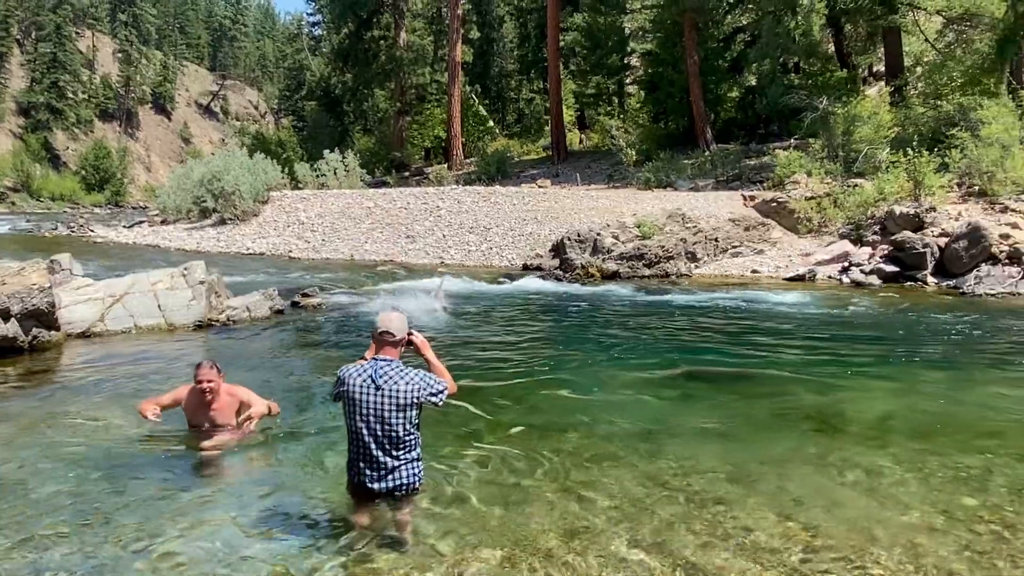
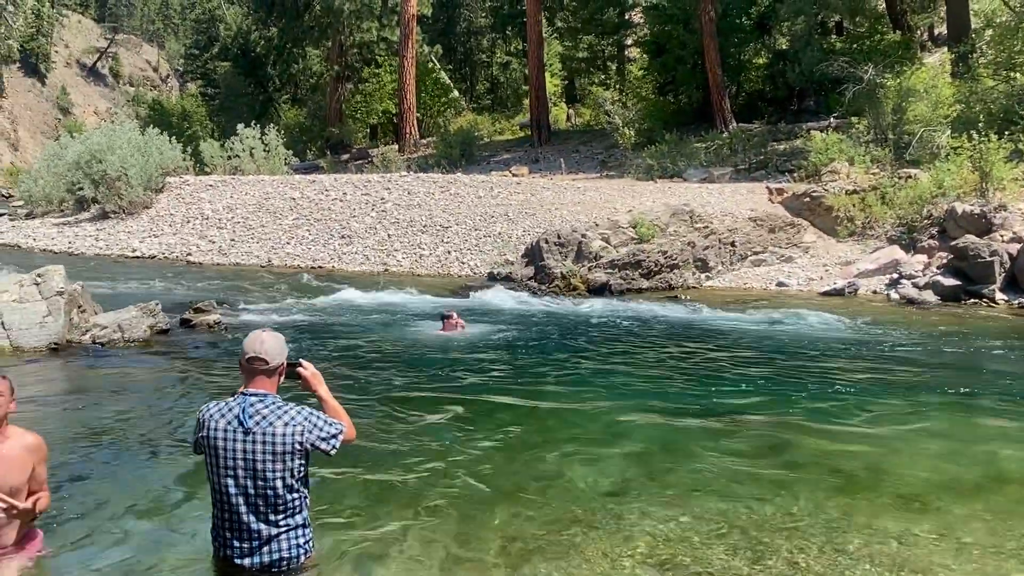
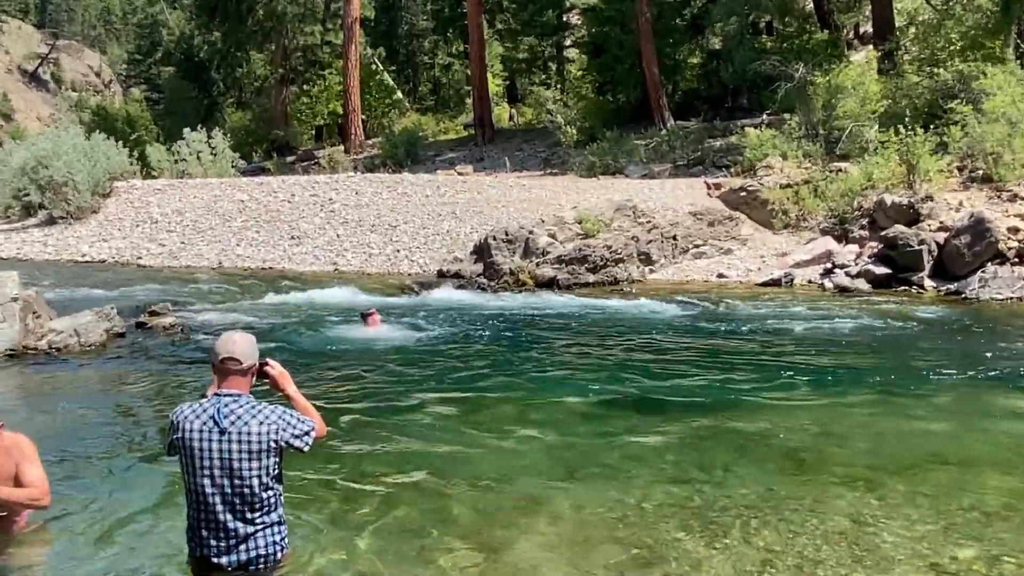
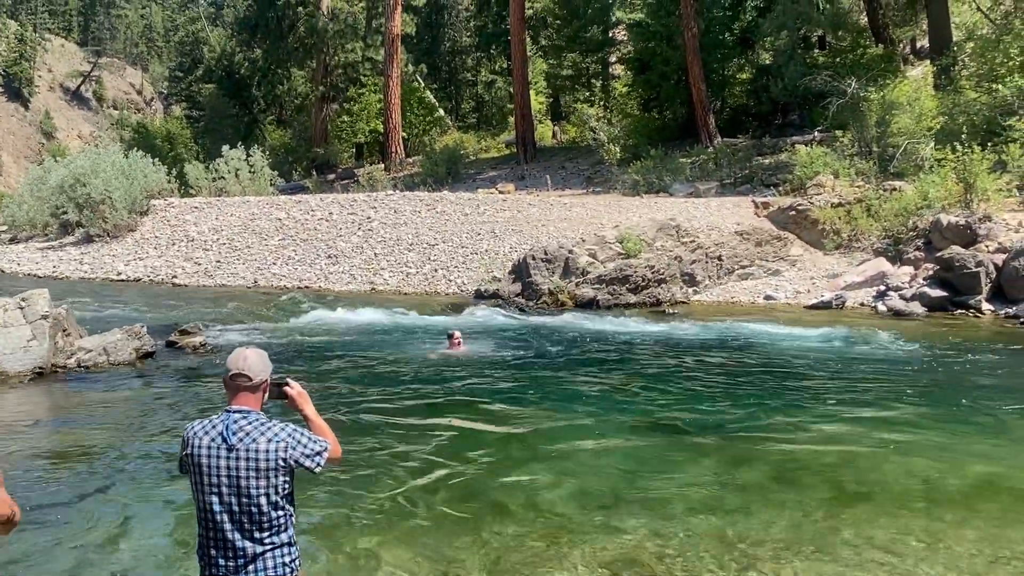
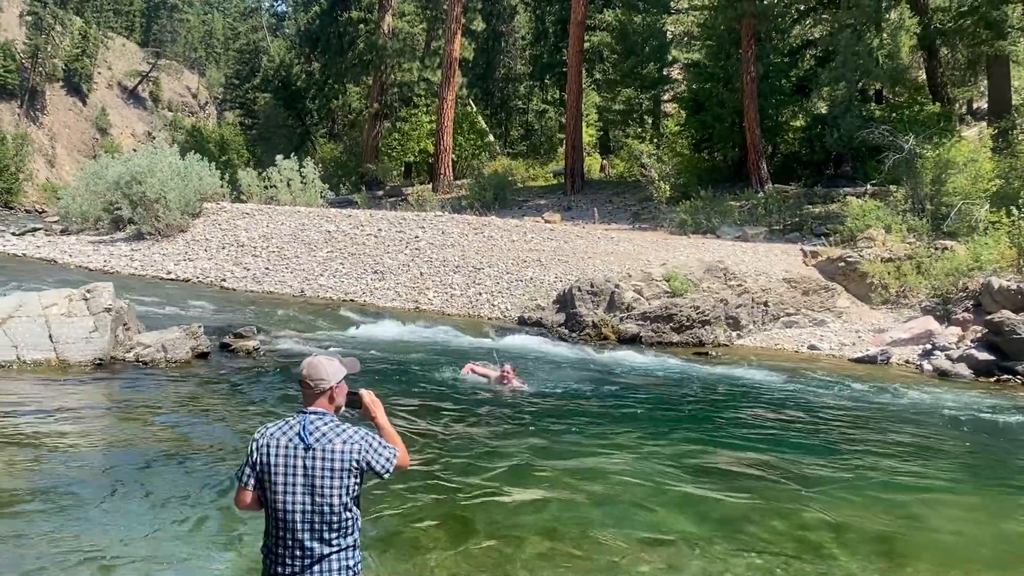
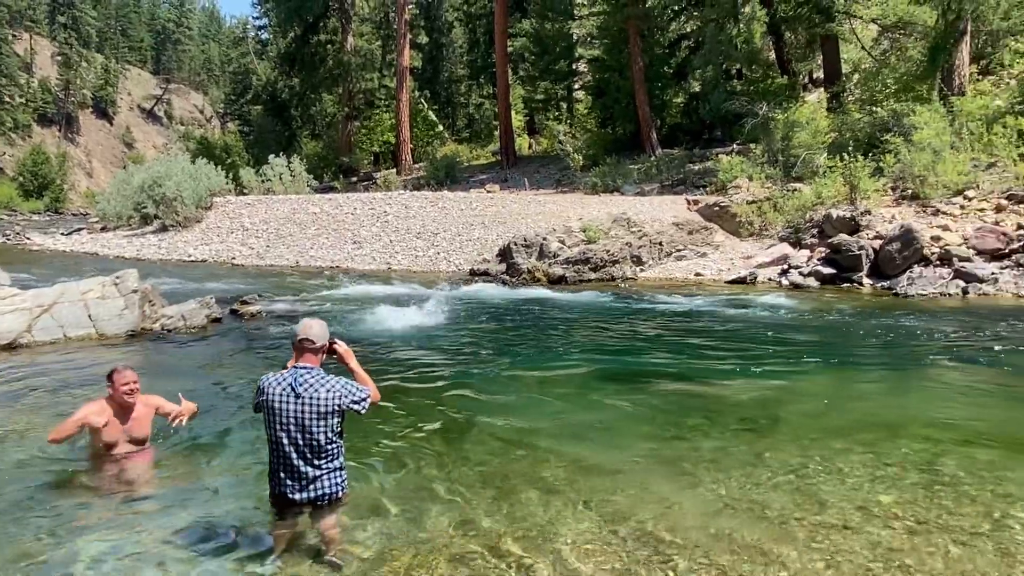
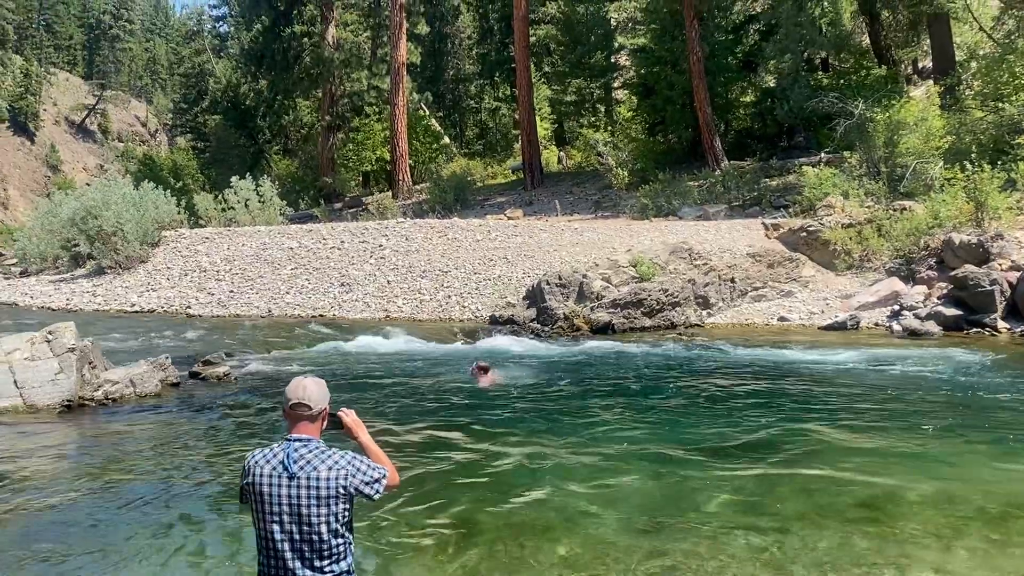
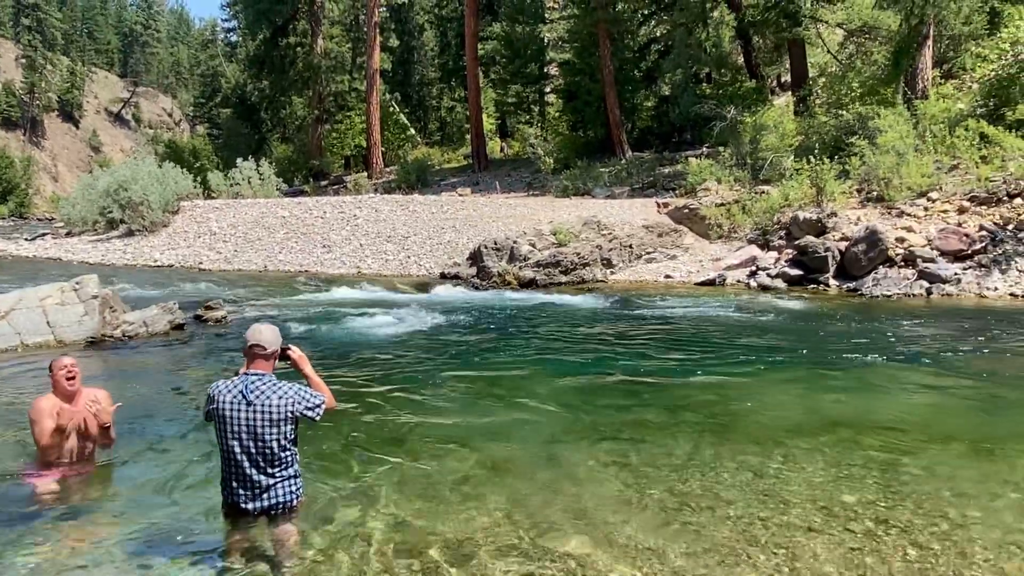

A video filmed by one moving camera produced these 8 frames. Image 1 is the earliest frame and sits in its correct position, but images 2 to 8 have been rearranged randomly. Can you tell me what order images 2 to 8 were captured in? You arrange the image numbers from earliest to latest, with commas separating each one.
6, 8, 3, 2, 4, 7, 5
